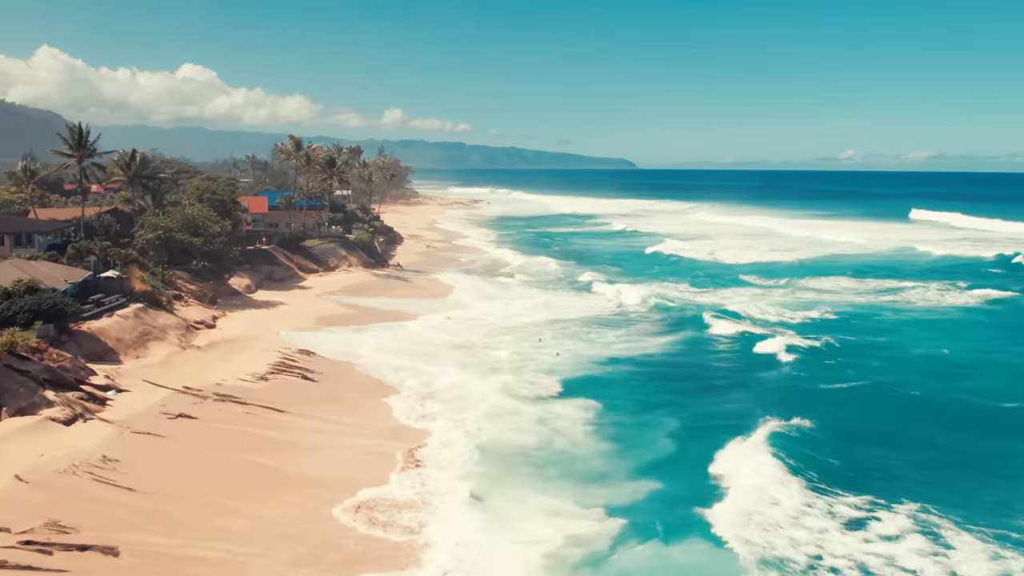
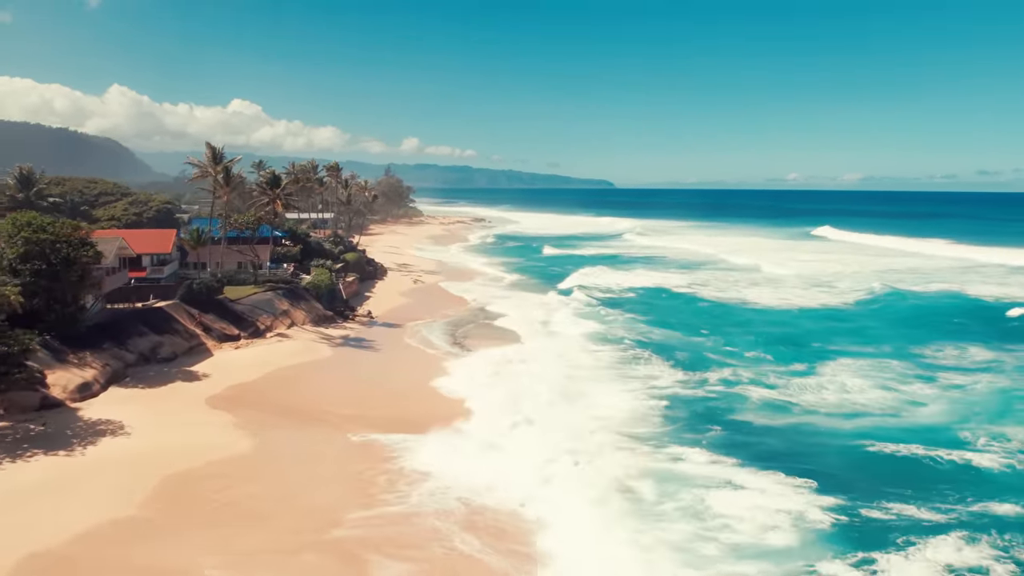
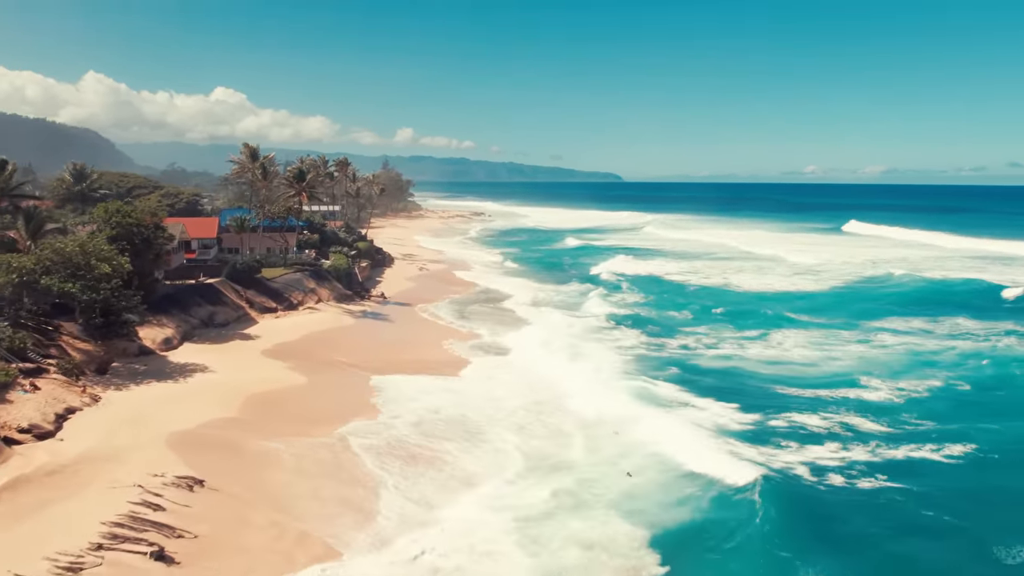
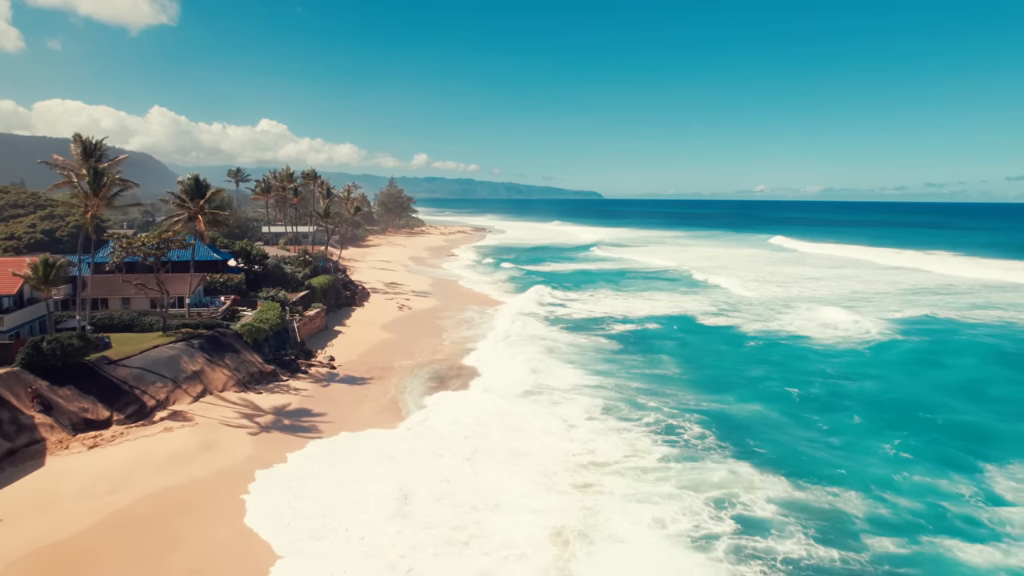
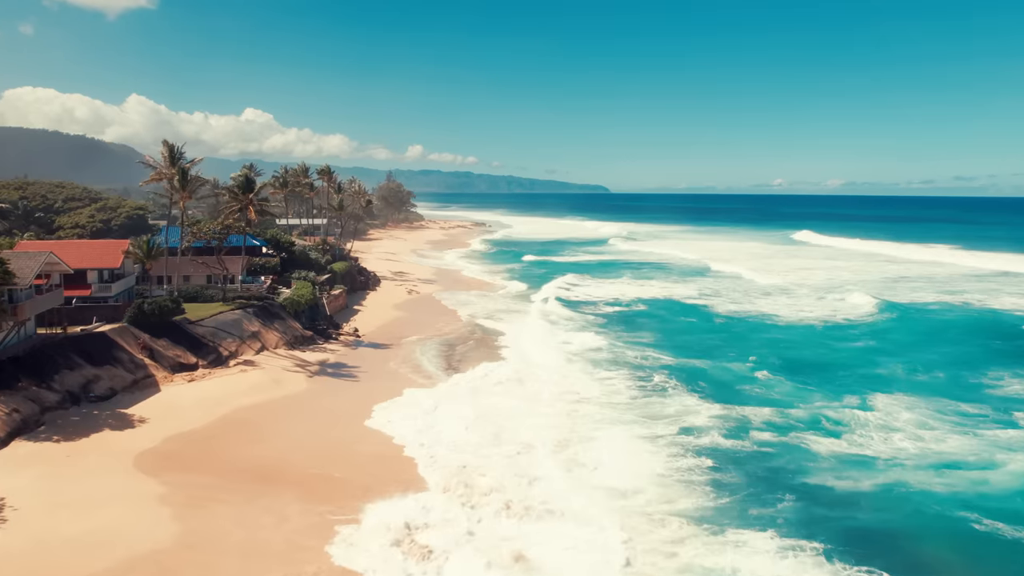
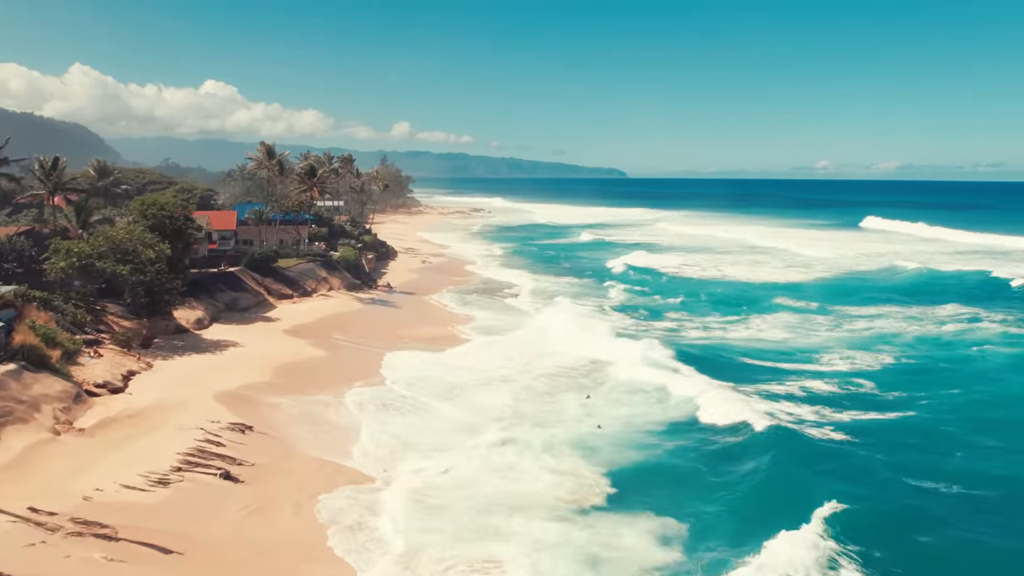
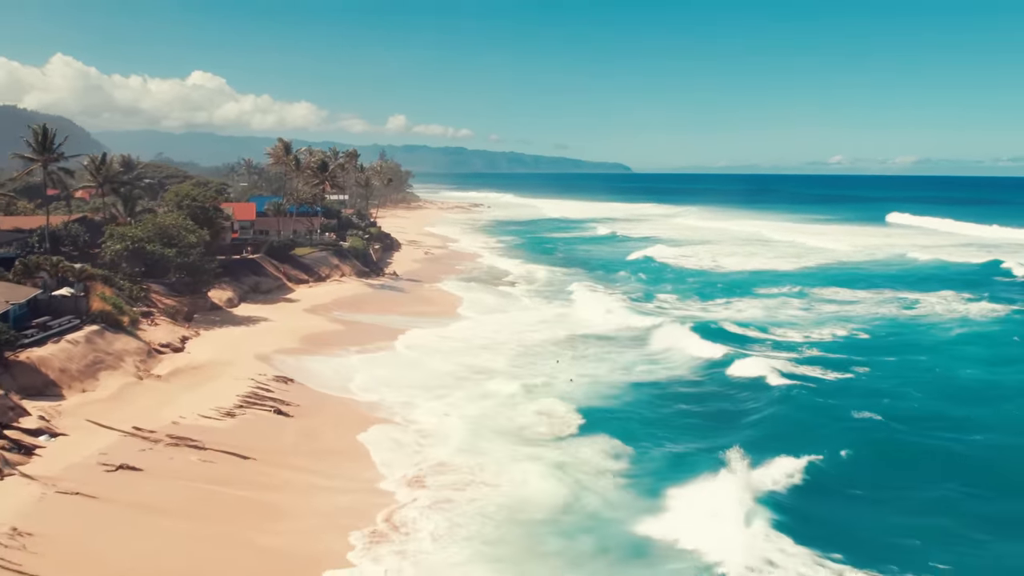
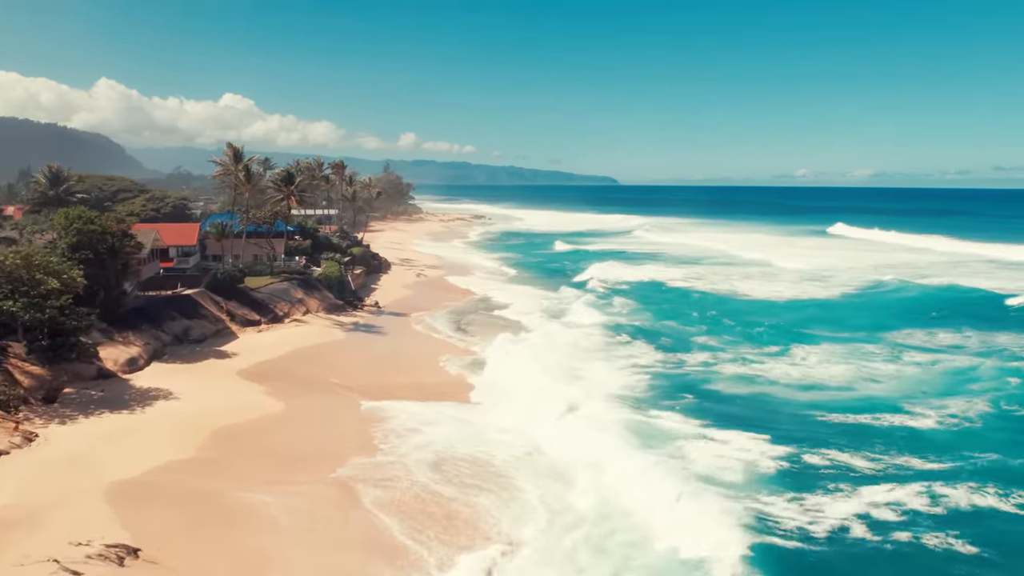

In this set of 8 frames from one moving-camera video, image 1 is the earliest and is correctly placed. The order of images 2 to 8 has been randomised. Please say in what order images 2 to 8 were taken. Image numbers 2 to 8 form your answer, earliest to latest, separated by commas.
7, 6, 3, 8, 2, 5, 4
